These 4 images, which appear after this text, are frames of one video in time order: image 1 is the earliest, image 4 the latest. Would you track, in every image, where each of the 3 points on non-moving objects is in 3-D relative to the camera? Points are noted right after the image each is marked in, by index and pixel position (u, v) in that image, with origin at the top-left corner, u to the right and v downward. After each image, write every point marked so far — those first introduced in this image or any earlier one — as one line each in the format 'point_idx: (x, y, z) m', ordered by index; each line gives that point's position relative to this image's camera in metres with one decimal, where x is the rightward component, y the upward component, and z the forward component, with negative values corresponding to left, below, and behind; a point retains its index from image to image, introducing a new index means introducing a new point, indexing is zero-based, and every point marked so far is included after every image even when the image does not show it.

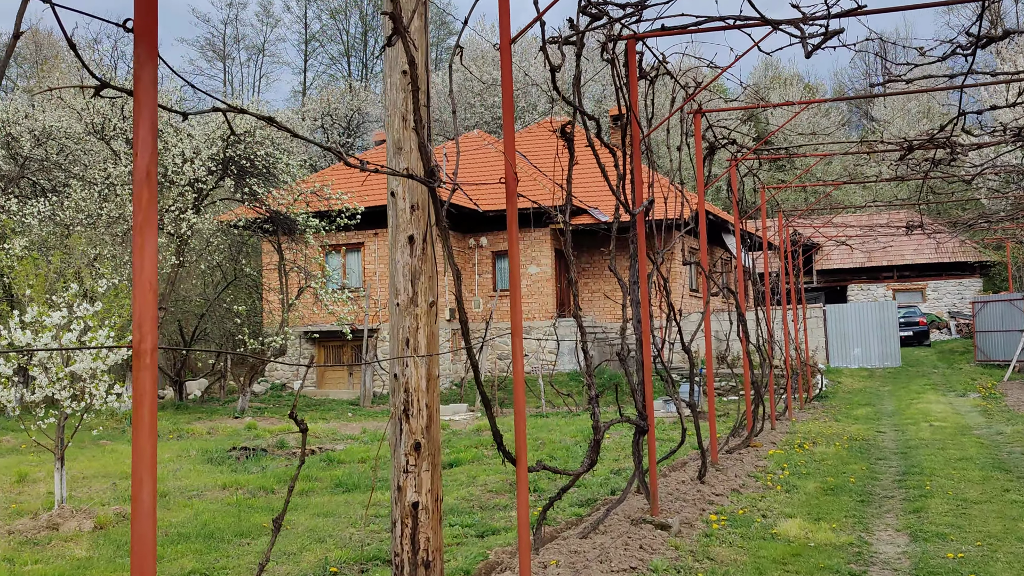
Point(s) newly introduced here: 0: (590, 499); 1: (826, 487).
0: (+0.5, -1.3, +6.1) m
1: (+2.2, -1.4, +6.7) m
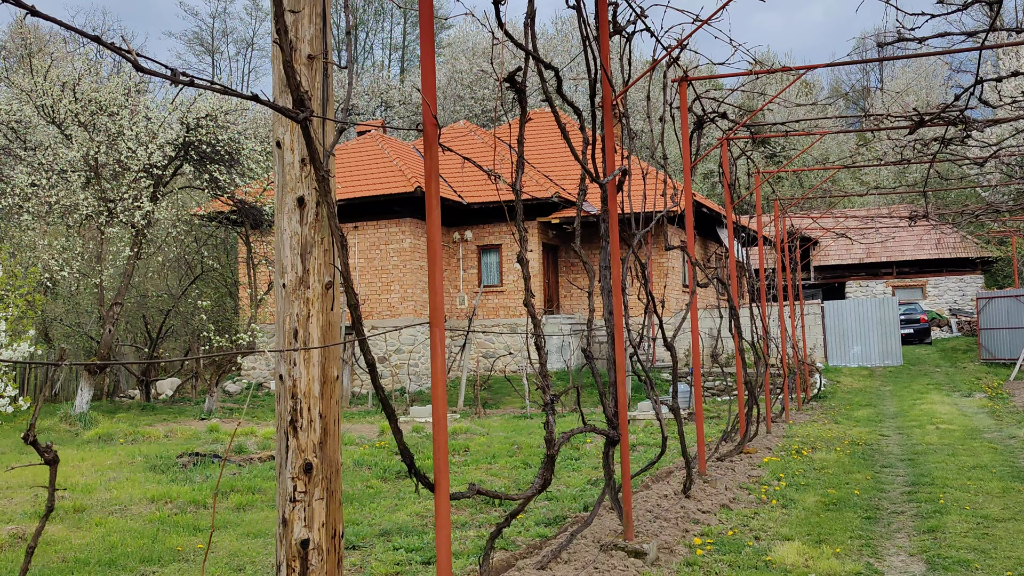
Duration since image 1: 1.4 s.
0: (+0.3, -1.3, +5.4) m
1: (+1.9, -1.3, +5.9) m
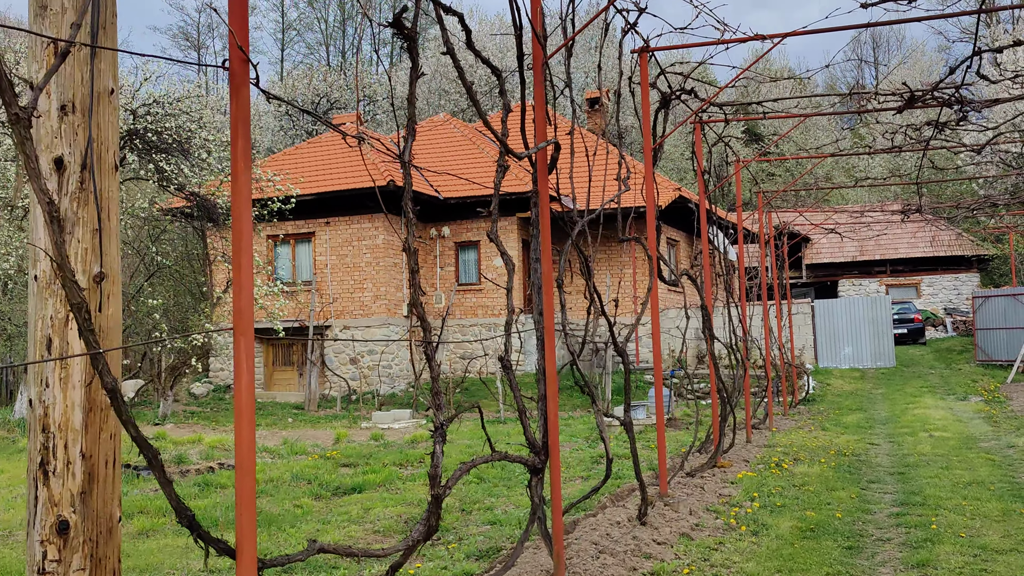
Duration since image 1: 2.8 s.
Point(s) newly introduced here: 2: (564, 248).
0: (-0.1, -1.3, +4.7) m
1: (+1.6, -1.3, +5.2) m
2: (+0.3, +0.2, +4.6) m
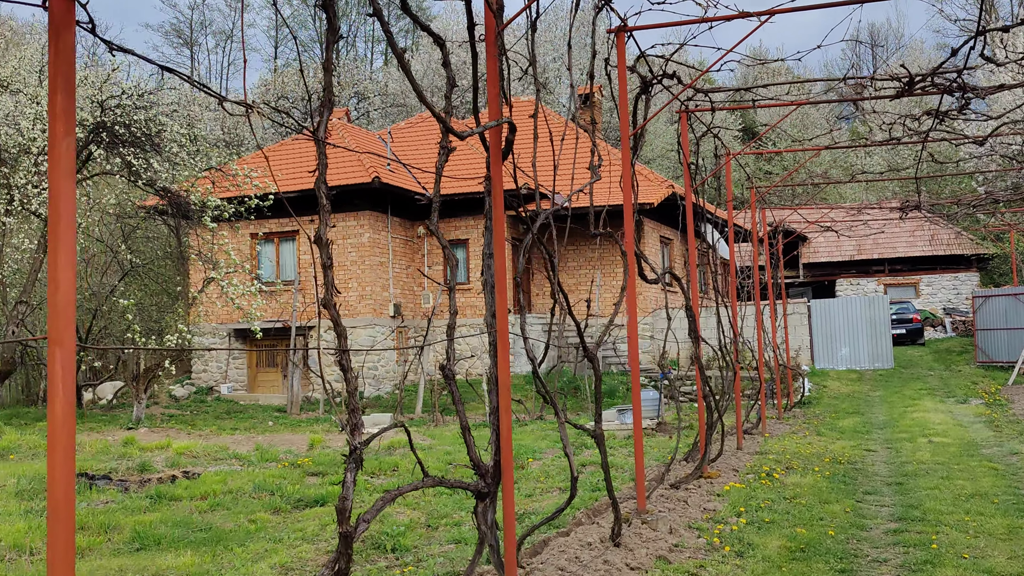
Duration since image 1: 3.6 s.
0: (-0.3, -1.3, +4.2) m
1: (+1.4, -1.3, +4.8) m
2: (+0.1, +0.2, +4.2) m
